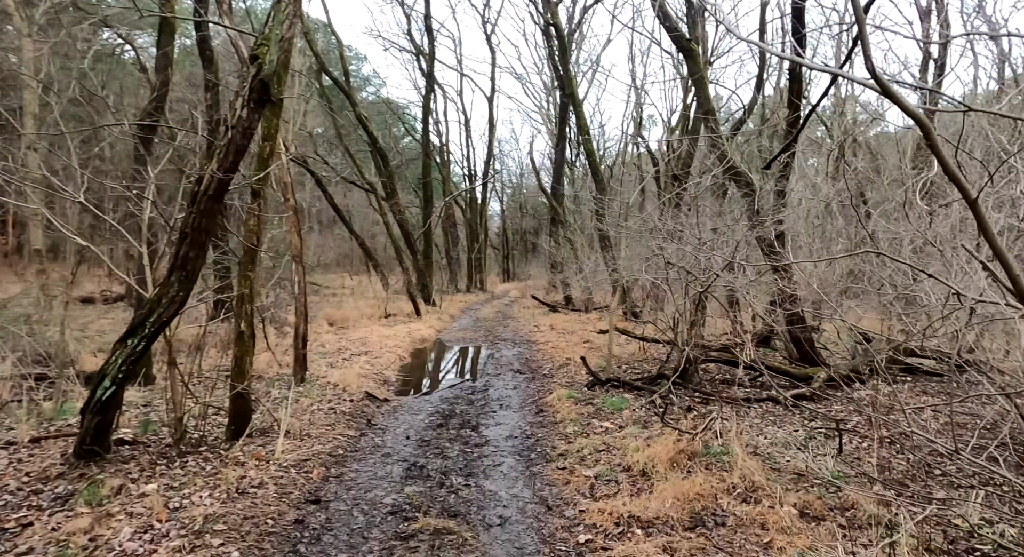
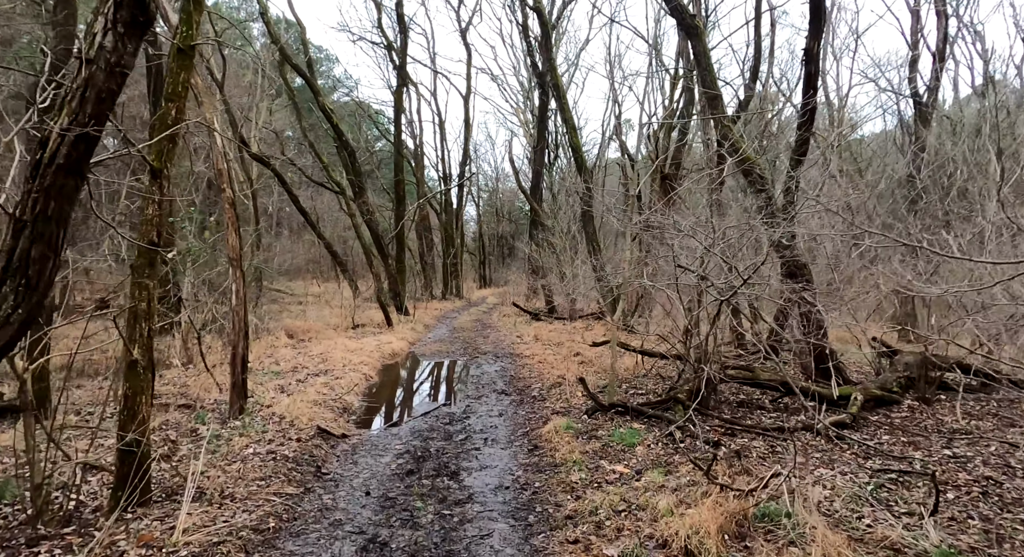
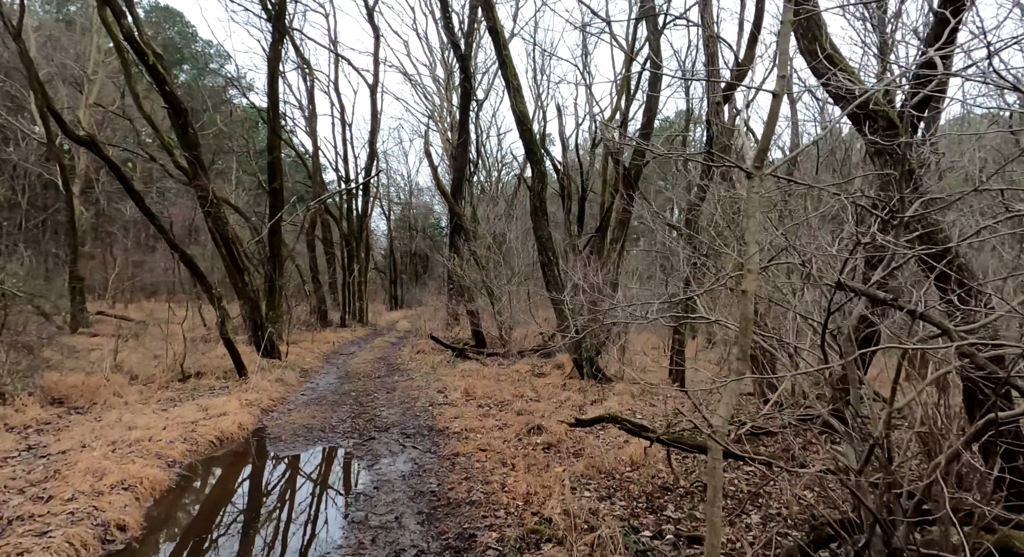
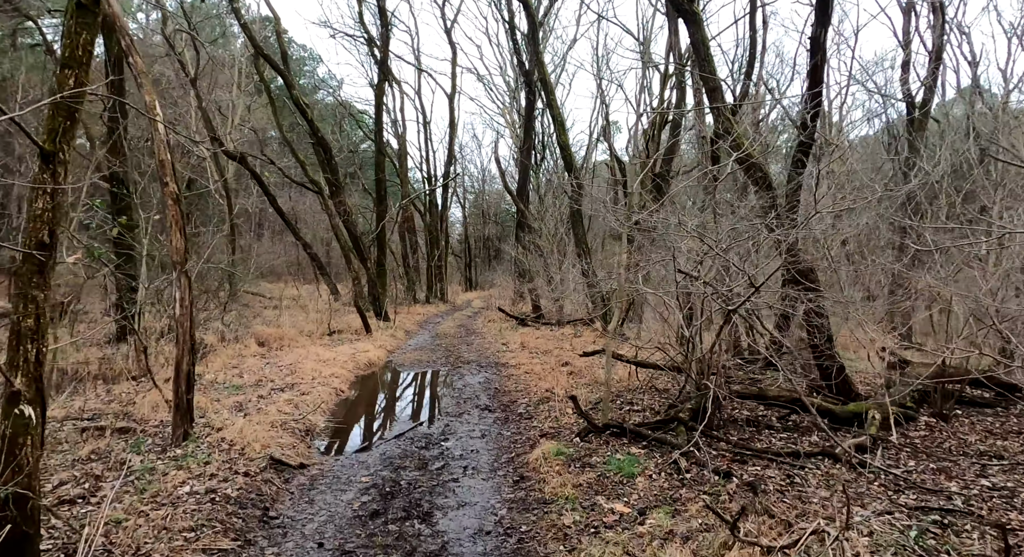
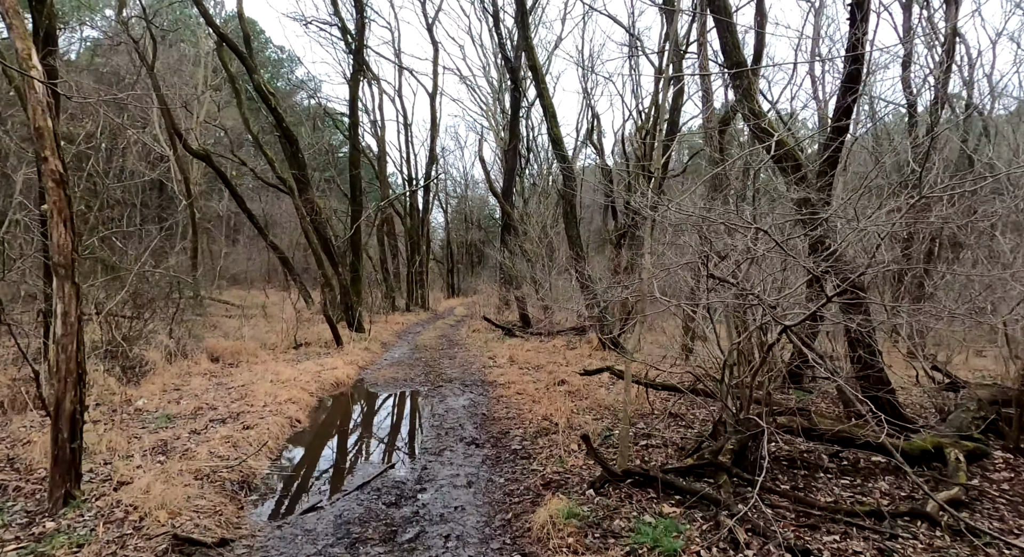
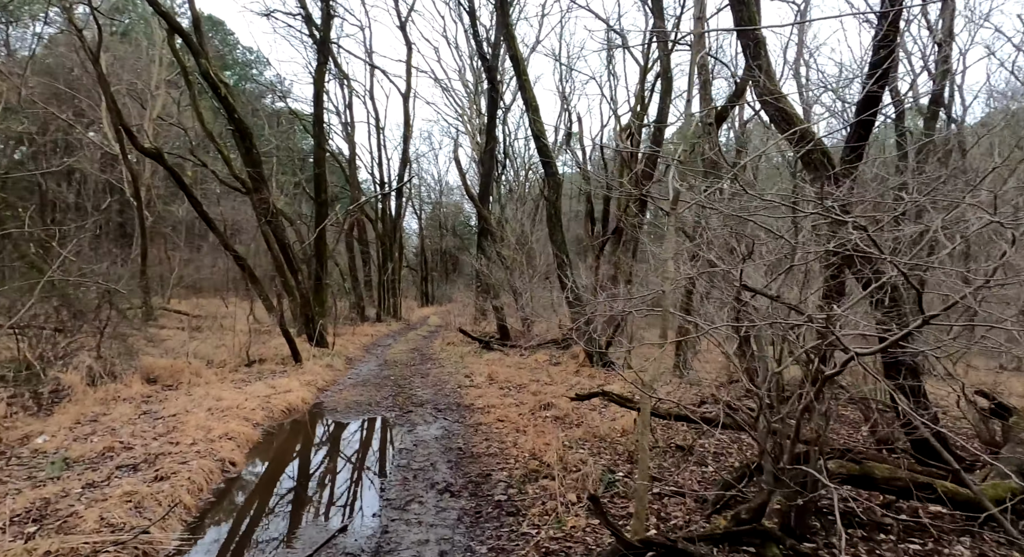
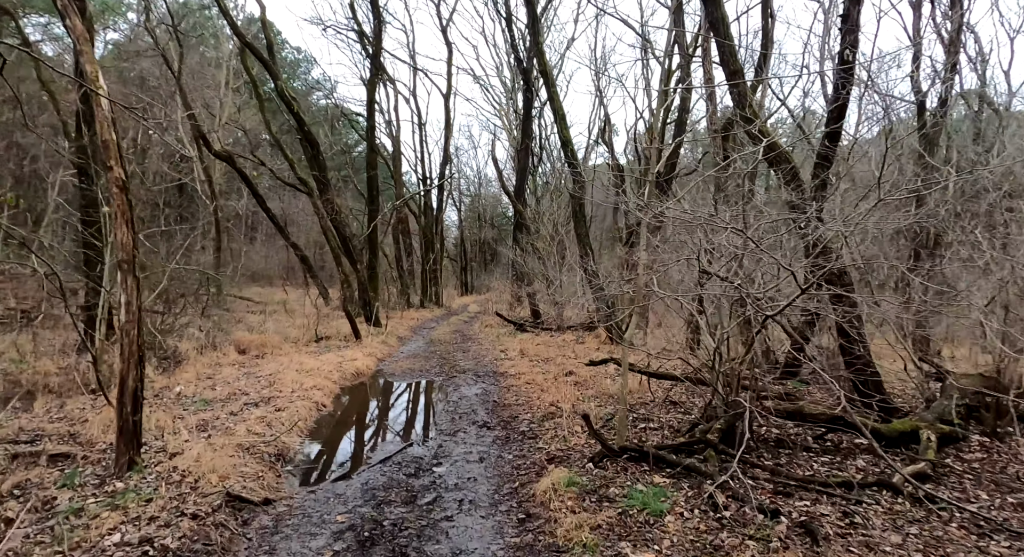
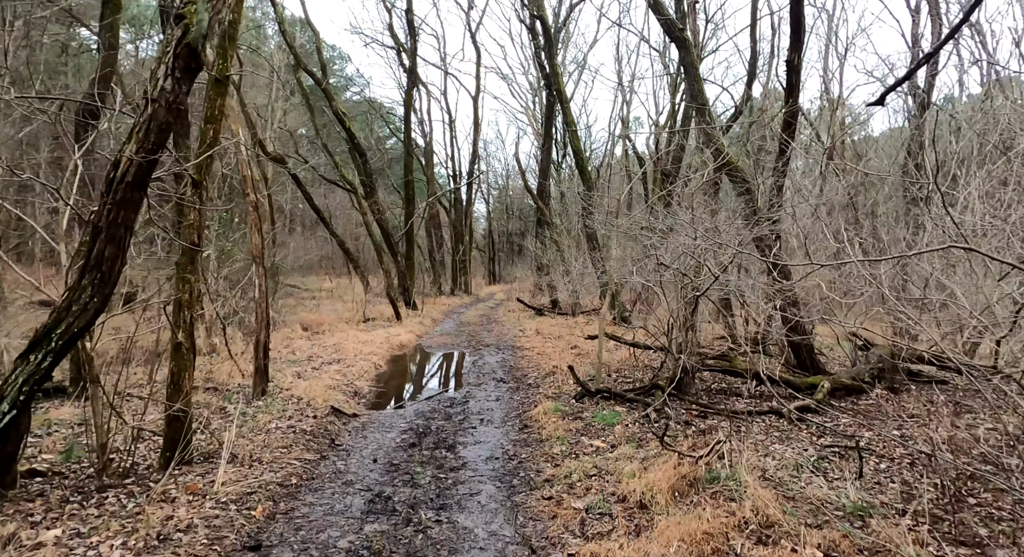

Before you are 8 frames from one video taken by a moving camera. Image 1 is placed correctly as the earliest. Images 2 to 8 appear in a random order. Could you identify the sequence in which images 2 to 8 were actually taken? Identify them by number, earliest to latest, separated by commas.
8, 2, 4, 7, 5, 6, 3
